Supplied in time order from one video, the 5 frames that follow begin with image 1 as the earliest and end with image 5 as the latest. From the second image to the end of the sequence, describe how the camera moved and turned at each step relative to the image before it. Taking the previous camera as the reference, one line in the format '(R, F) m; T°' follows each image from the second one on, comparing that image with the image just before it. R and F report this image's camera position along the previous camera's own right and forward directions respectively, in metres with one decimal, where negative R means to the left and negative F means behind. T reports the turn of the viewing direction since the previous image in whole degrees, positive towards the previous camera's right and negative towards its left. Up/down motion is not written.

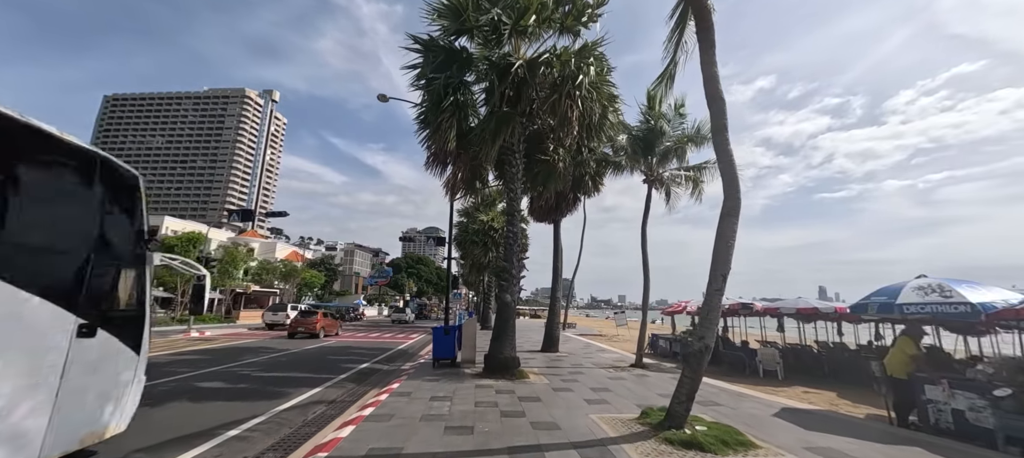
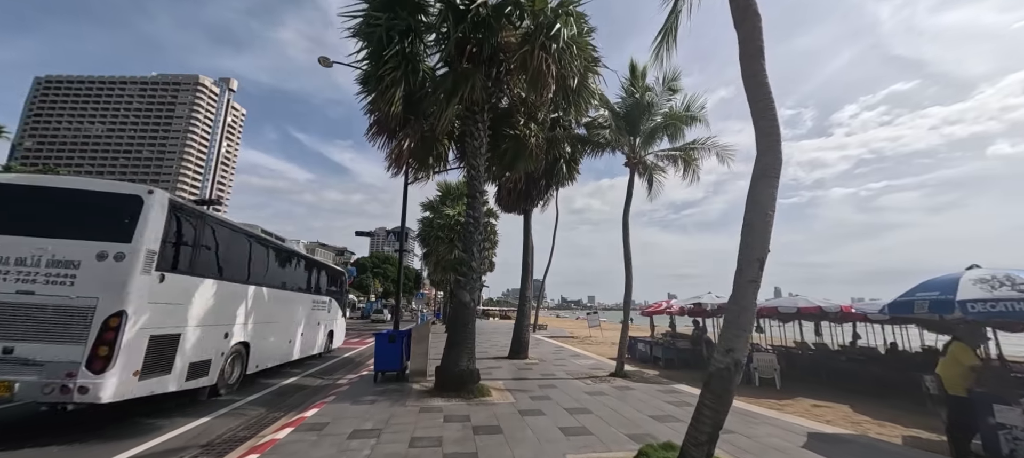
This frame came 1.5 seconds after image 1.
(+0.2, +1.9) m; +4°
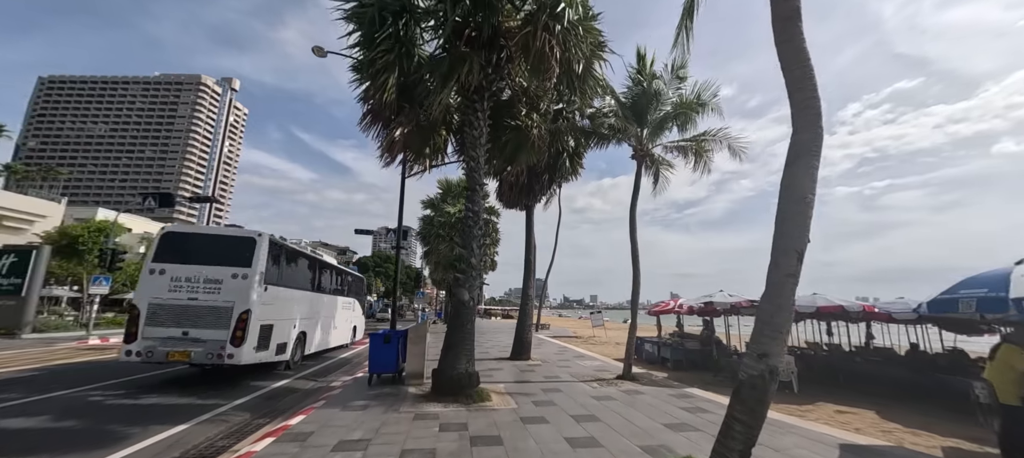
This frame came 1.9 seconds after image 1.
(0.0, +0.5) m; 0°
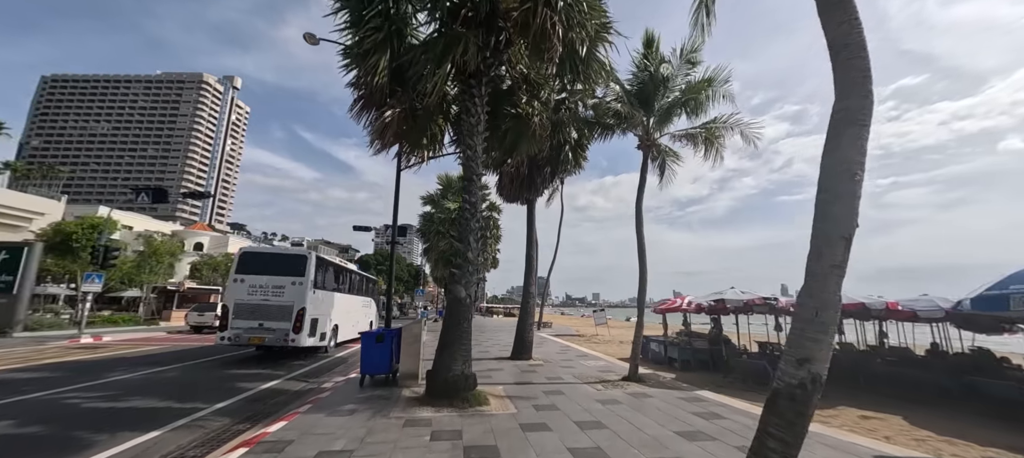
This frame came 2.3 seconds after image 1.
(+0.1, +0.5) m; 0°
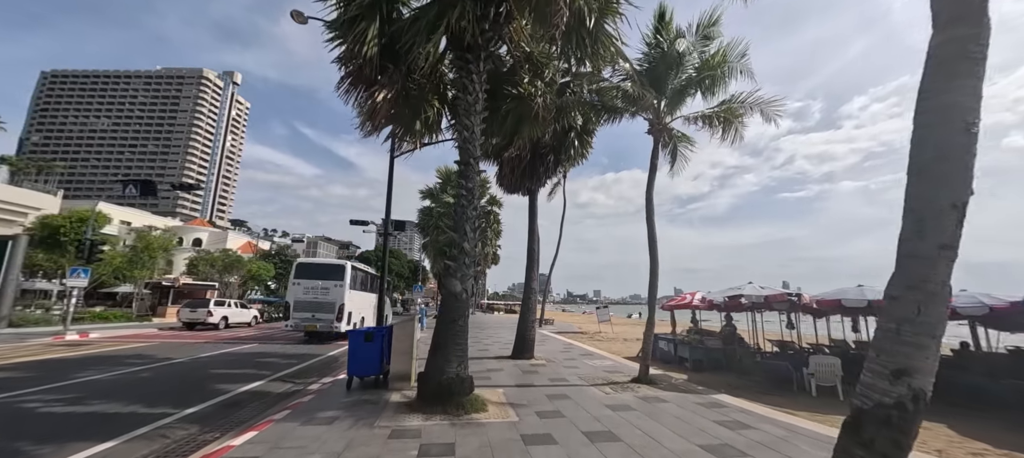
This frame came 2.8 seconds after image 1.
(0.0, +0.7) m; 0°
